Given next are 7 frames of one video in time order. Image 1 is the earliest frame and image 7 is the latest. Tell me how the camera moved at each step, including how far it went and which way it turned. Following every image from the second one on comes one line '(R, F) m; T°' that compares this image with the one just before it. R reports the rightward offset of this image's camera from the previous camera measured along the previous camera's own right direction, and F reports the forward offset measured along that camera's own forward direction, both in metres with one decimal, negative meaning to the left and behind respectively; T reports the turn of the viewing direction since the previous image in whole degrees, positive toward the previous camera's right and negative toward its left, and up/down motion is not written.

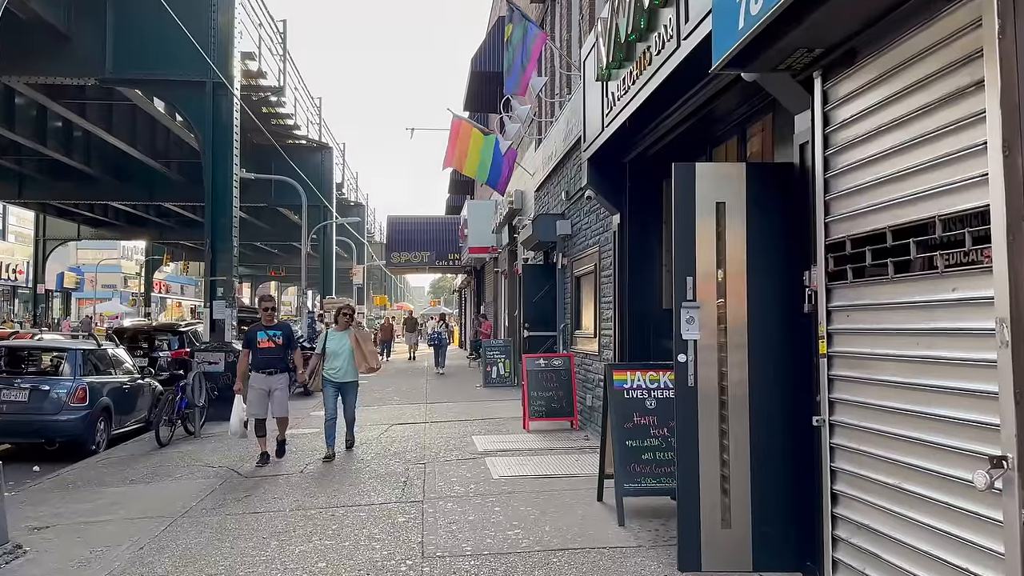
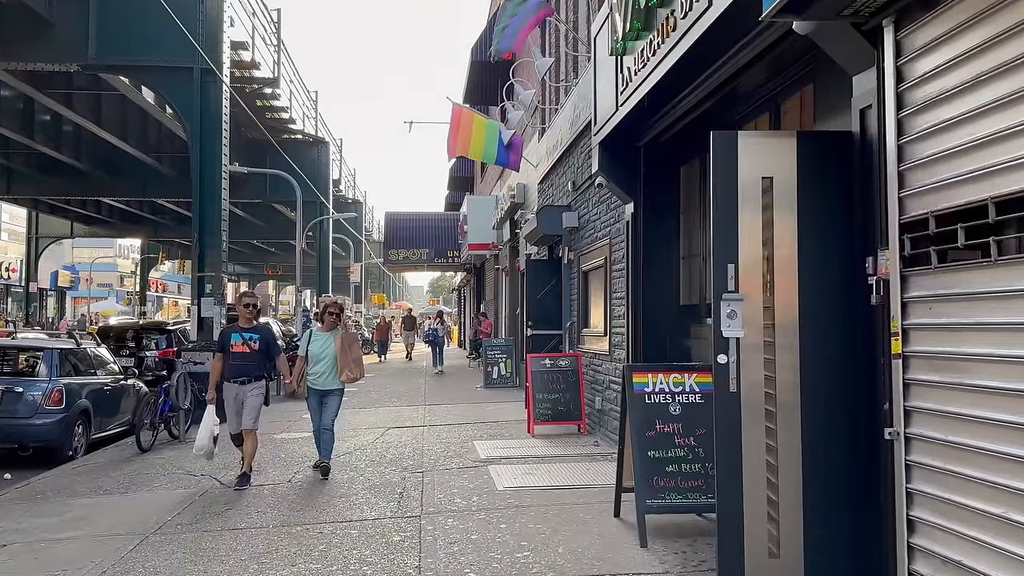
(-0.1, +0.6) m; 0°
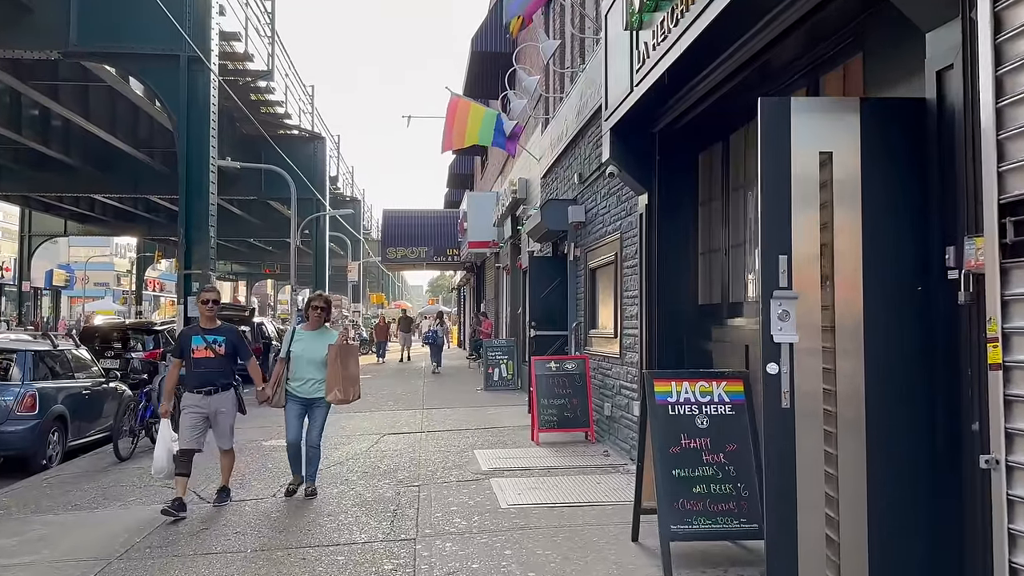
(0.0, +0.6) m; 0°
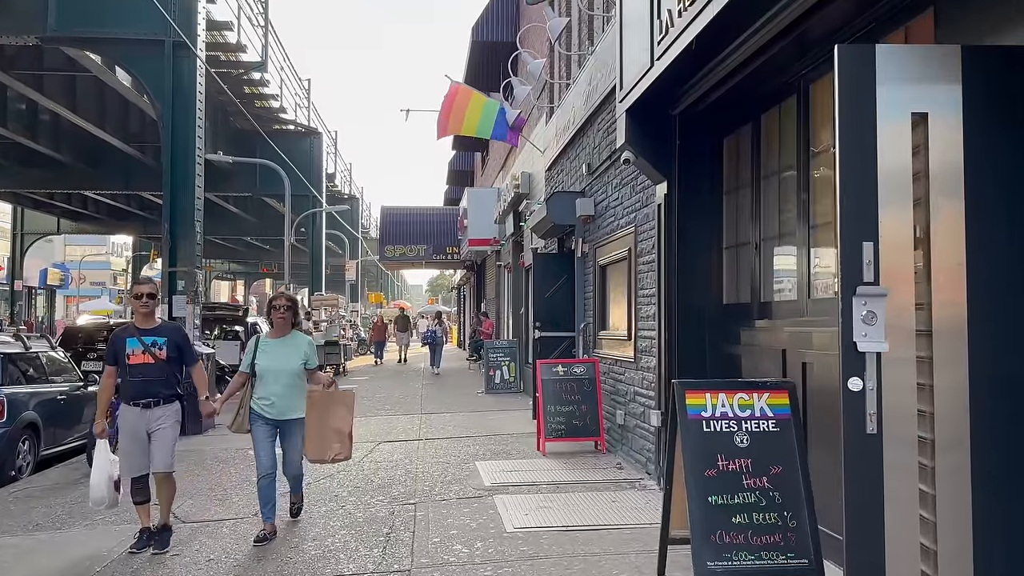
(-0.1, +0.6) m; 0°
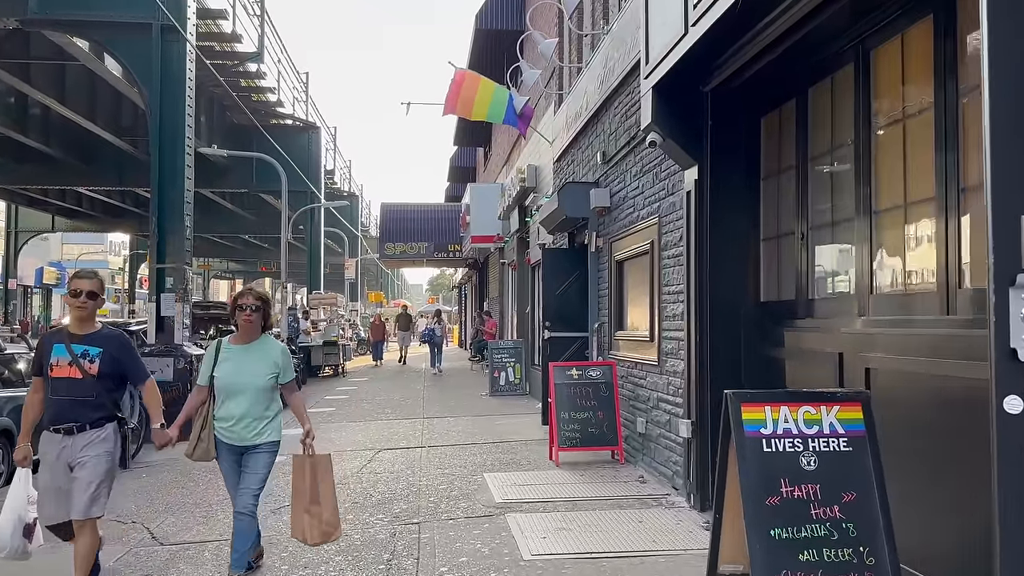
(-0.1, +0.6) m; 0°
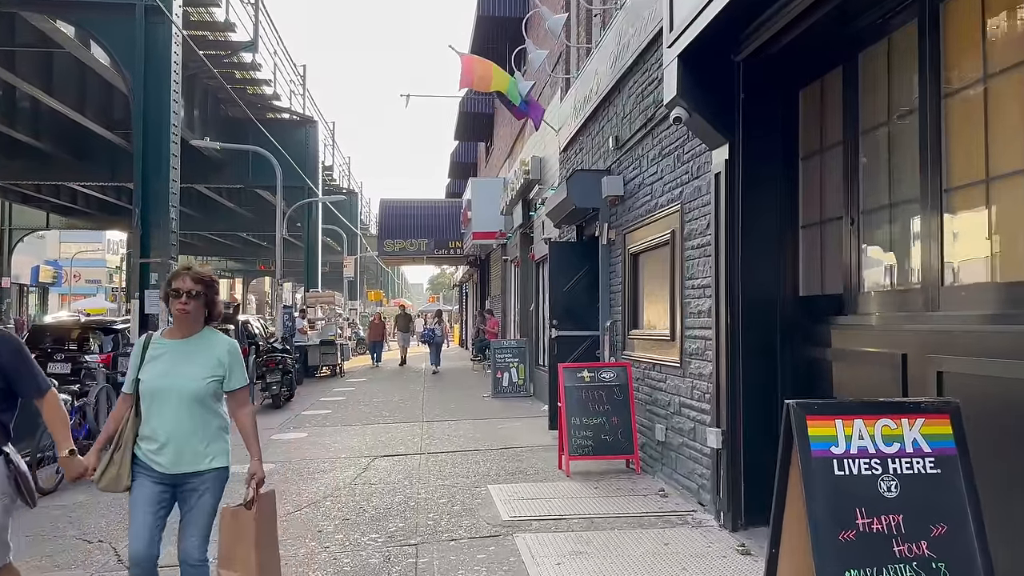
(-0.1, +0.6) m; 0°
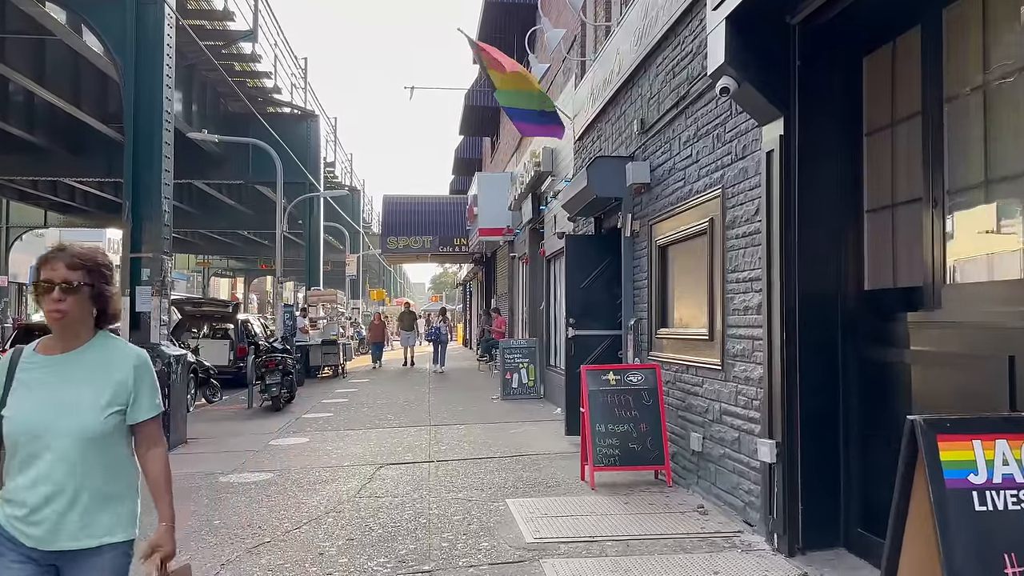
(-0.1, +0.6) m; 0°
